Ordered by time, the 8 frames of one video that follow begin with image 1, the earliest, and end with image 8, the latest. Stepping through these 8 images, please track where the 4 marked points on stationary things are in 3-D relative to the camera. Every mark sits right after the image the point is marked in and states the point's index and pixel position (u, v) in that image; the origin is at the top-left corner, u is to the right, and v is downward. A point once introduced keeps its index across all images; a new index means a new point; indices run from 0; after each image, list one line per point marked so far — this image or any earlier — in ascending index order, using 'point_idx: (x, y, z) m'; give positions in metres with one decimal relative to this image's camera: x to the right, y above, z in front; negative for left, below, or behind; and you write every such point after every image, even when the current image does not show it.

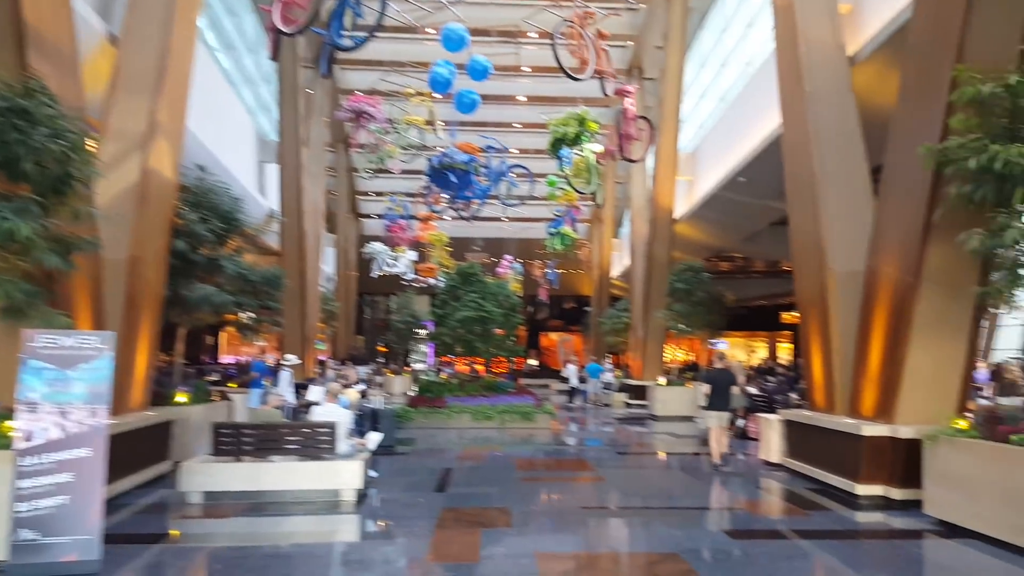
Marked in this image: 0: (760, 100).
0: (+4.6, +3.6, +13.9) m
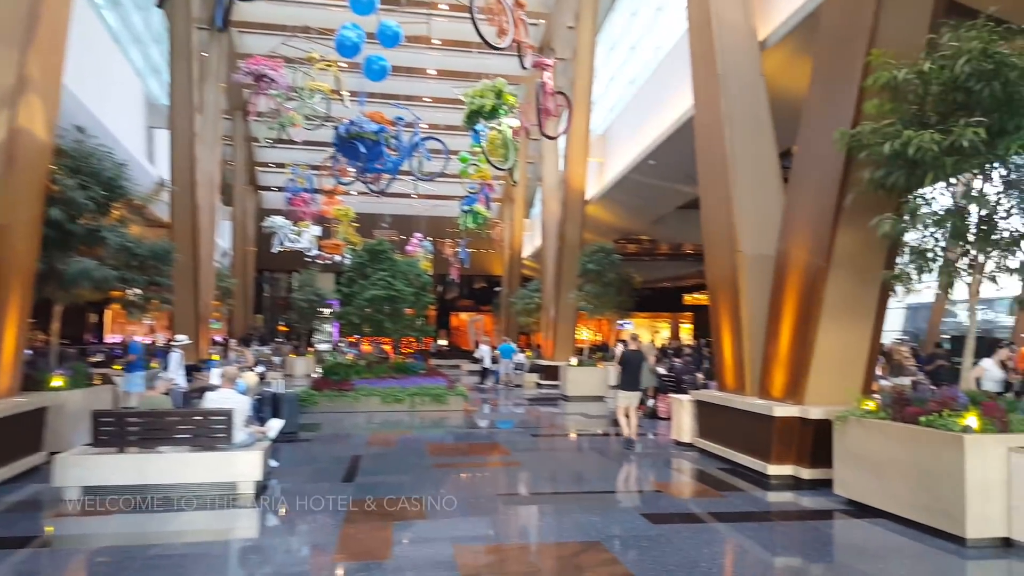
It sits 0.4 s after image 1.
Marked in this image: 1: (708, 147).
0: (+3.0, +4.0, +14.1) m
1: (+2.3, +1.6, +8.5) m
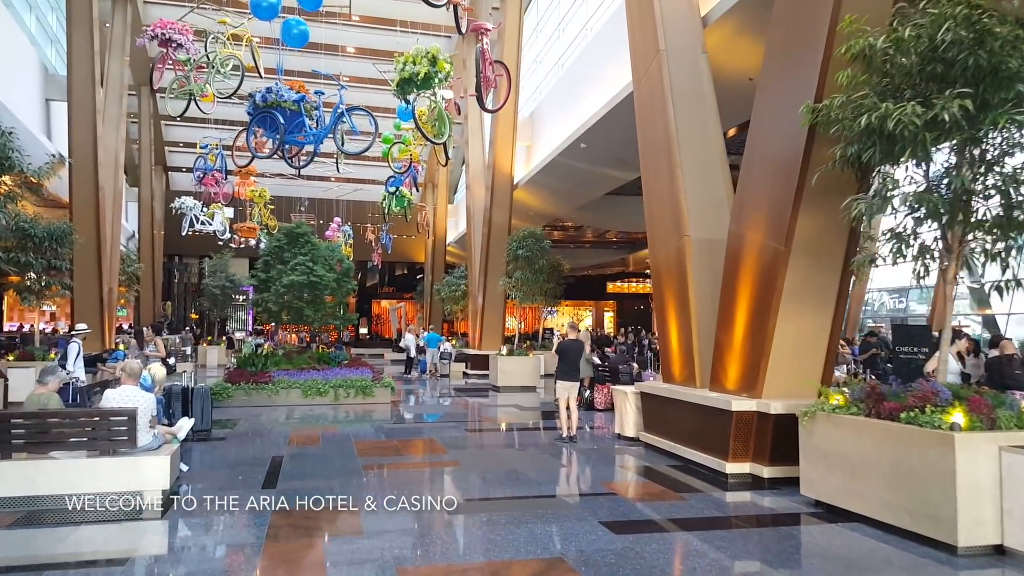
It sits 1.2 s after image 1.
0: (+1.7, +4.2, +13.7) m
1: (+1.5, +1.8, +8.1) m
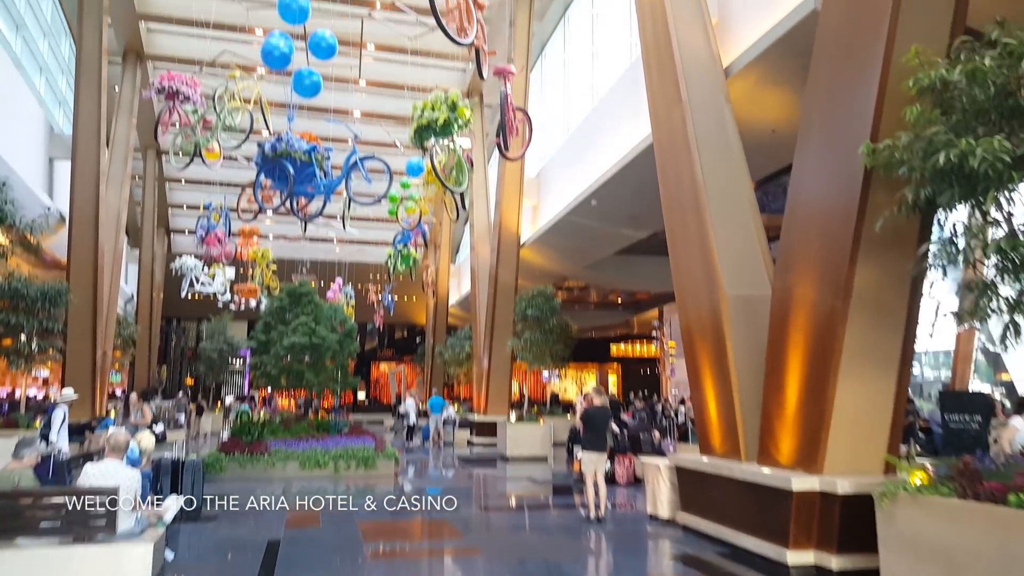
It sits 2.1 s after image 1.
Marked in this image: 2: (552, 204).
0: (+1.9, +3.1, +13.5) m
1: (+1.7, +1.1, +7.7) m
2: (+0.9, +2.0, +17.2) m
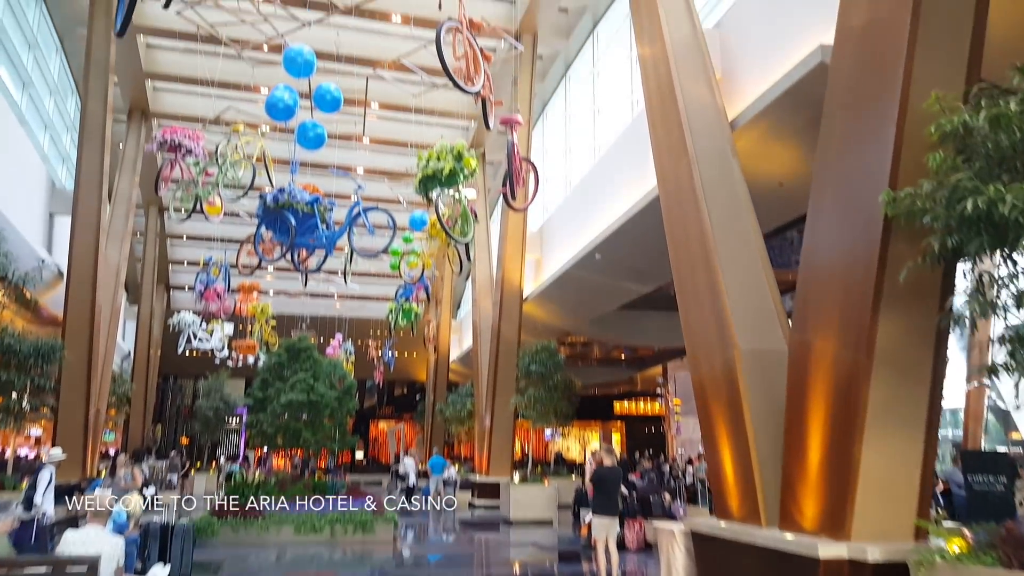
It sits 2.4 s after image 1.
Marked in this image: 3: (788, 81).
0: (+1.9, +2.1, +13.5) m
1: (+1.8, +0.6, +7.5) m
2: (+1.0, +0.7, +17.1) m
3: (+2.6, +1.9, +6.9) m
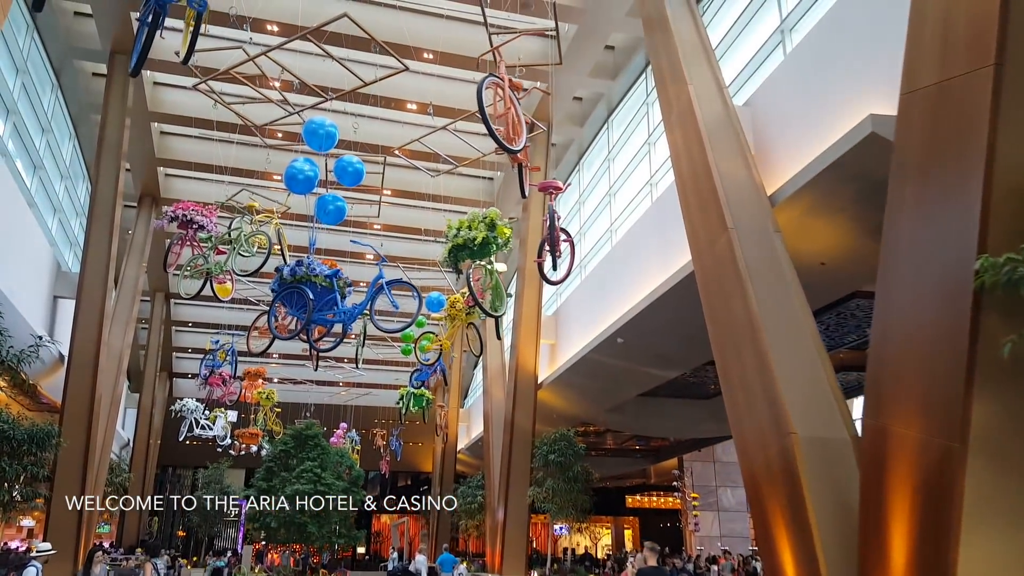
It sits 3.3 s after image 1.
0: (+2.3, +0.6, +13.1) m
1: (+2.1, -0.2, +7.1) m
2: (+1.3, -1.3, +16.6) m
3: (+2.9, +1.2, +6.6) m
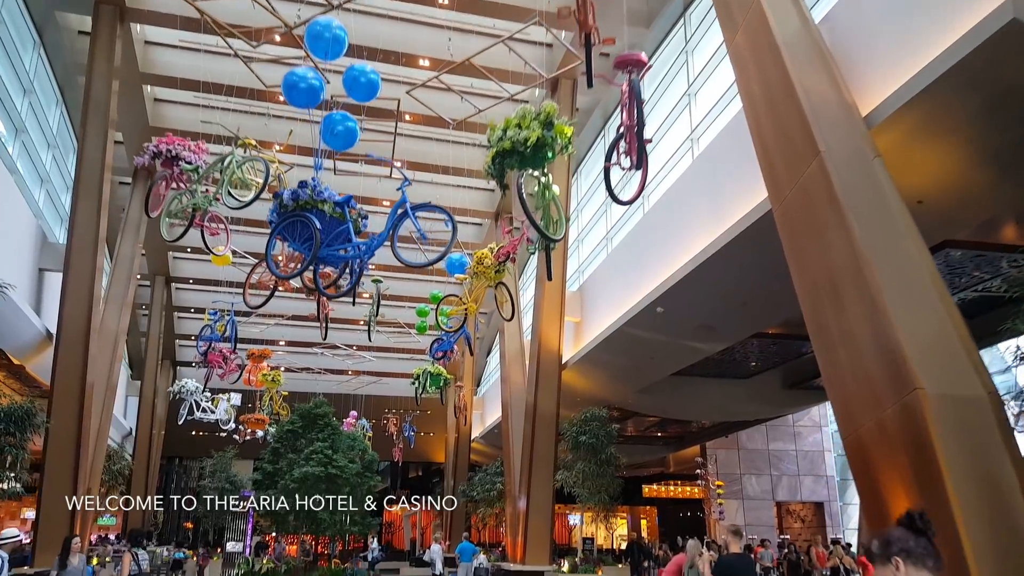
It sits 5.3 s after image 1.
0: (+2.7, +1.2, +11.9) m
1: (+2.4, +0.3, +5.9) m
2: (+1.8, -0.6, +15.4) m
3: (+3.3, +1.7, +5.4) m
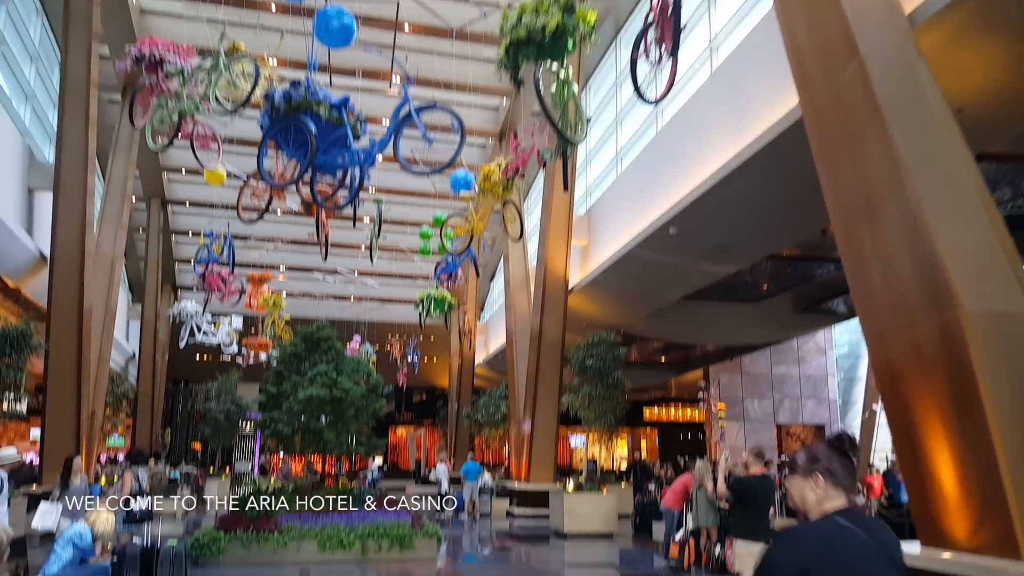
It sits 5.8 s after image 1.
0: (+2.8, +2.4, +11.4) m
1: (+2.5, +1.0, +5.4) m
2: (+1.9, +0.9, +15.0) m
3: (+3.3, +2.3, +4.8) m
